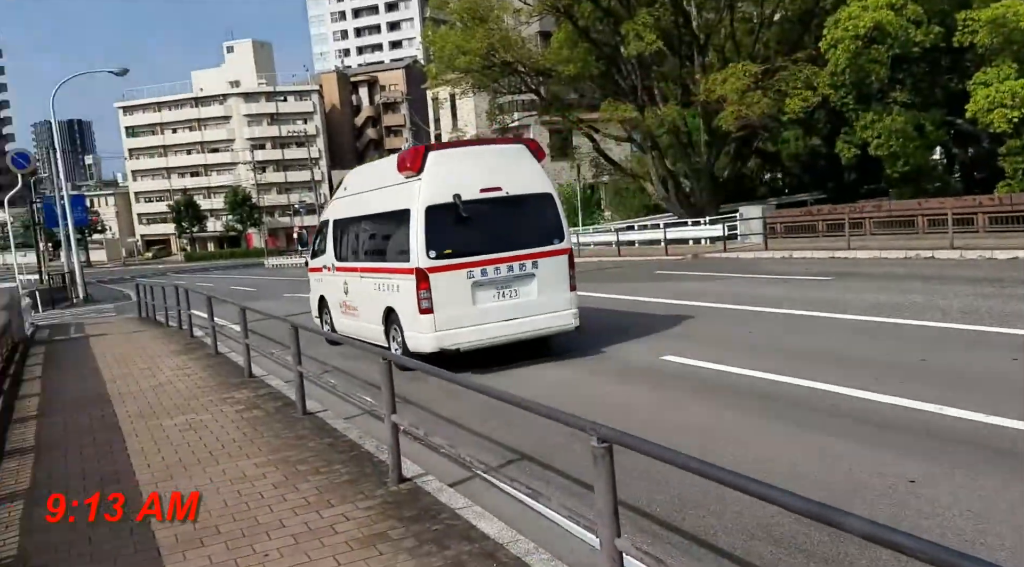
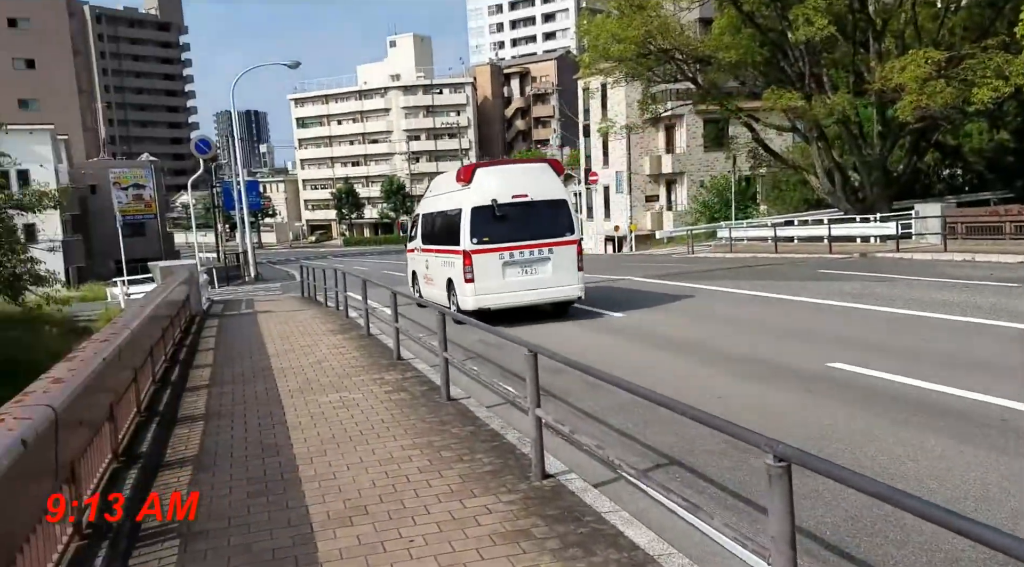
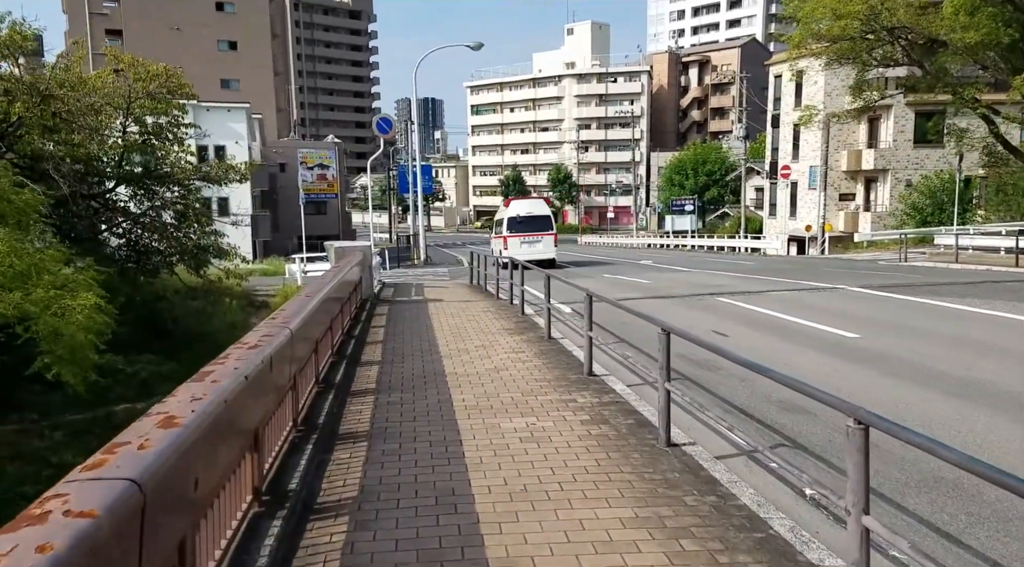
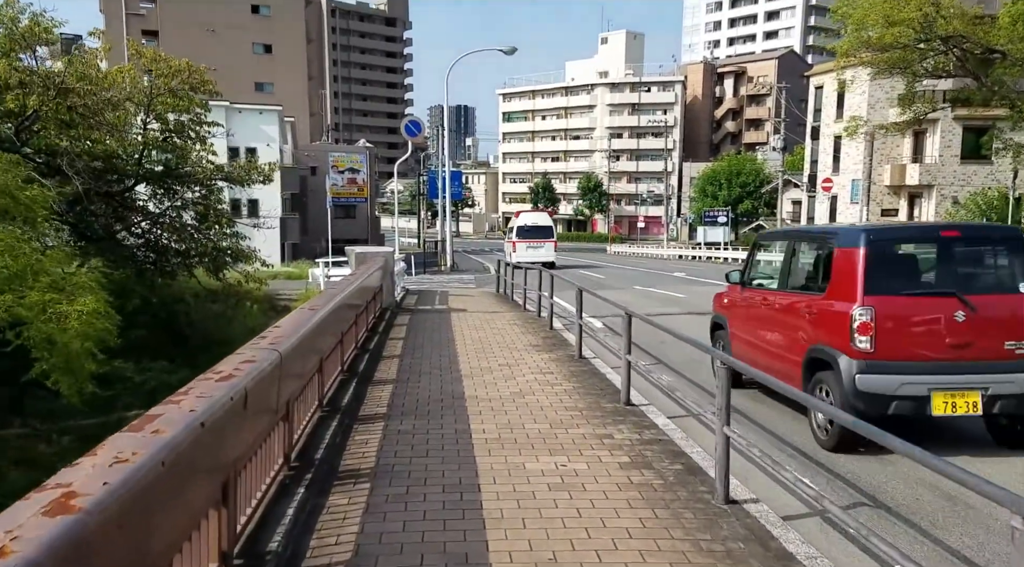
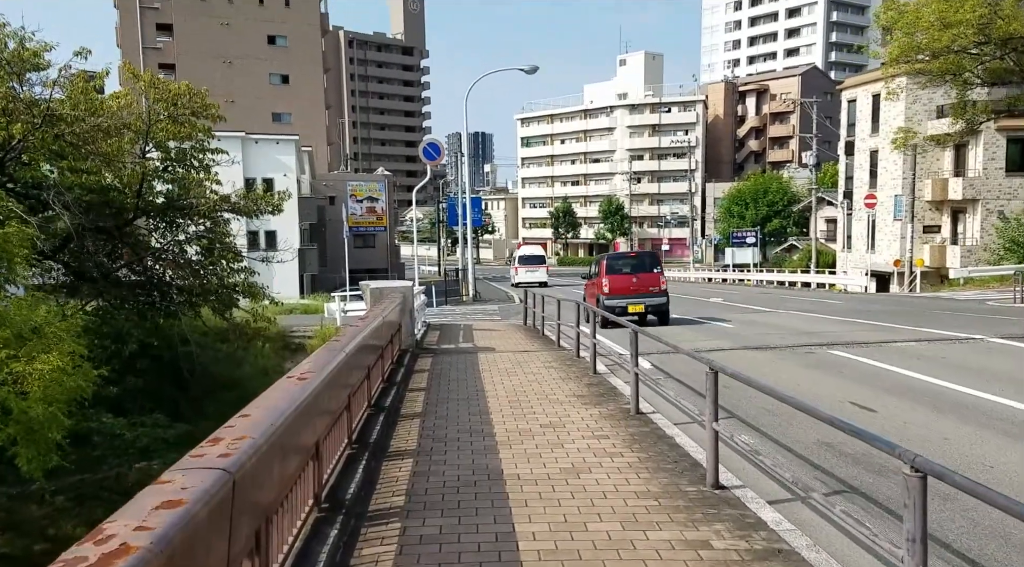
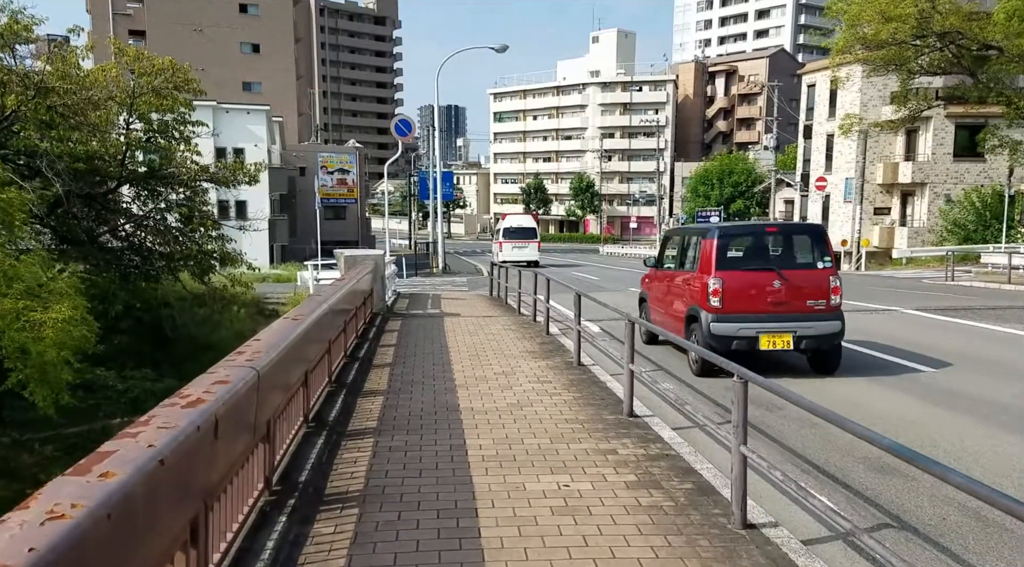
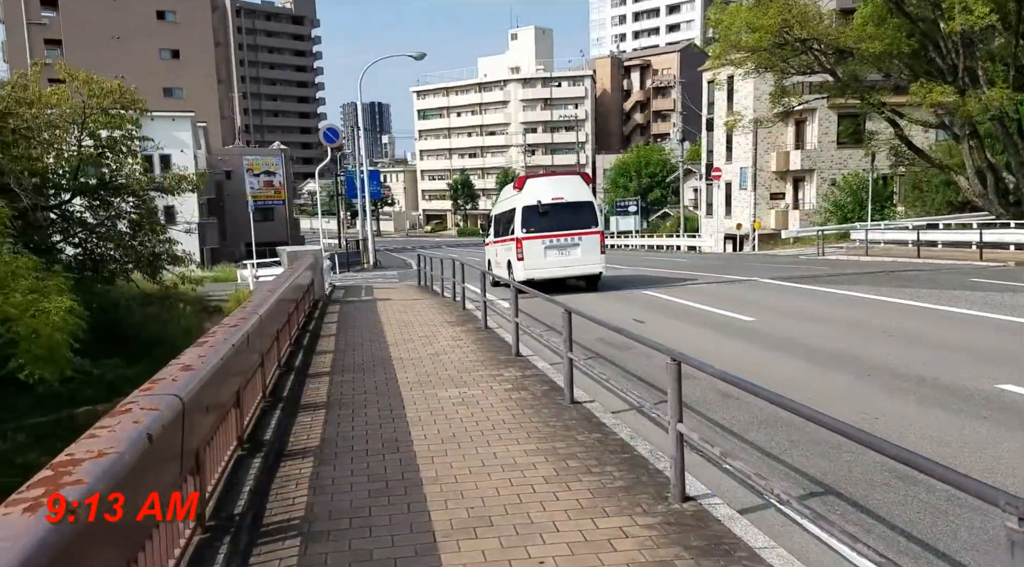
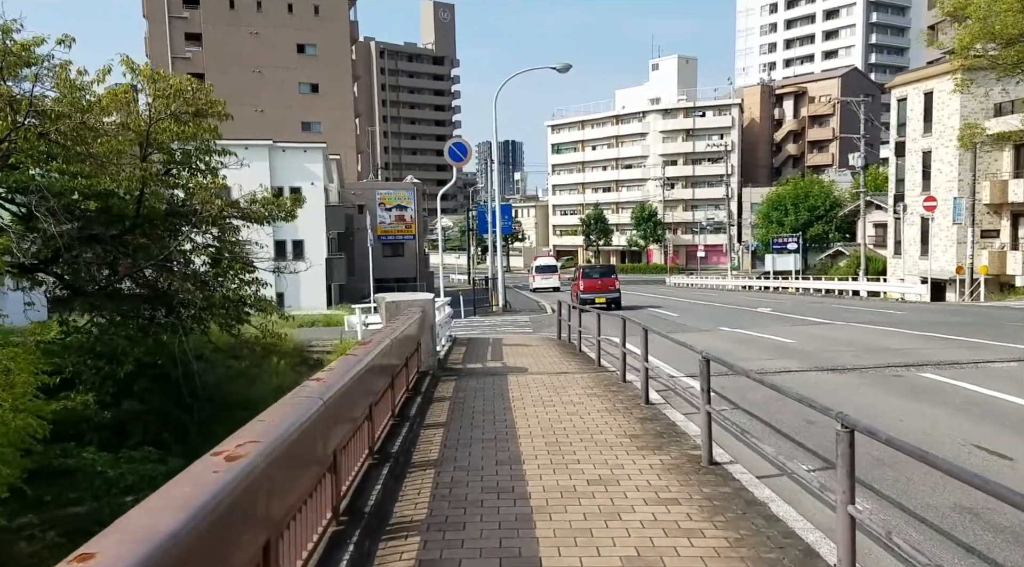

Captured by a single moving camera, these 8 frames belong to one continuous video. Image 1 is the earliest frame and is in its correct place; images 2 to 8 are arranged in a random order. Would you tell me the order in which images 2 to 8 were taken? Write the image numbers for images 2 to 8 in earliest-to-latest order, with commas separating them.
2, 7, 3, 4, 6, 5, 8
